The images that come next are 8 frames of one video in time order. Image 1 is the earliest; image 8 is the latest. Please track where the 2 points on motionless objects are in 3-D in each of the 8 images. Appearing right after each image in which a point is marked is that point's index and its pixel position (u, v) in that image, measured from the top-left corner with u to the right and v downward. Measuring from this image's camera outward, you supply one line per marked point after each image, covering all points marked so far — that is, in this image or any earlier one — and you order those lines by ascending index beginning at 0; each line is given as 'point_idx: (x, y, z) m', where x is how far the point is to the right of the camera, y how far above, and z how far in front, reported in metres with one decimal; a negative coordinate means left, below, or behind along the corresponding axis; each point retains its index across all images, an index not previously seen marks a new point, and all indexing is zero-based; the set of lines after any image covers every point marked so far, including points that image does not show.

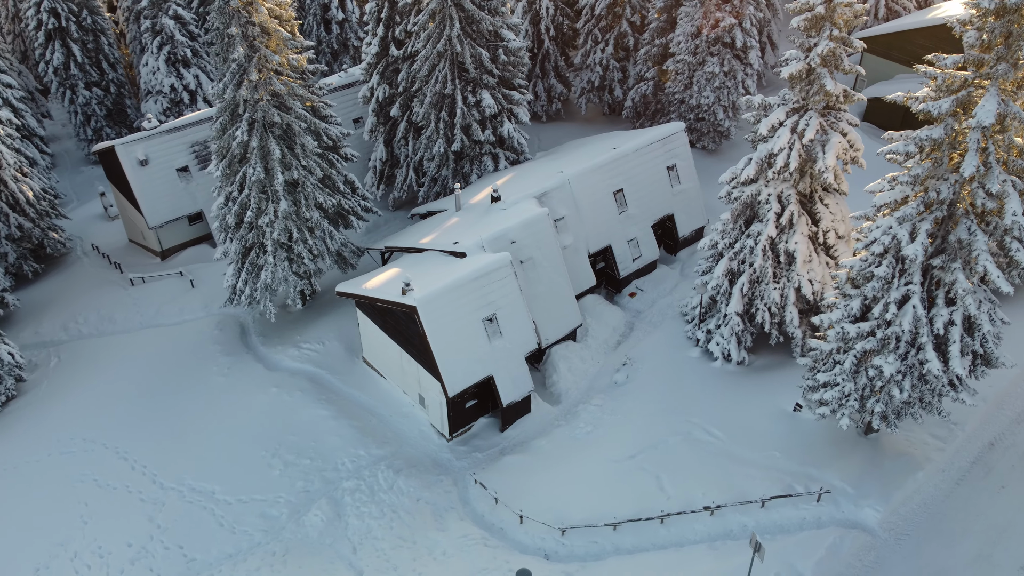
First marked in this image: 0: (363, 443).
0: (-3.6, -3.7, +19.1) m
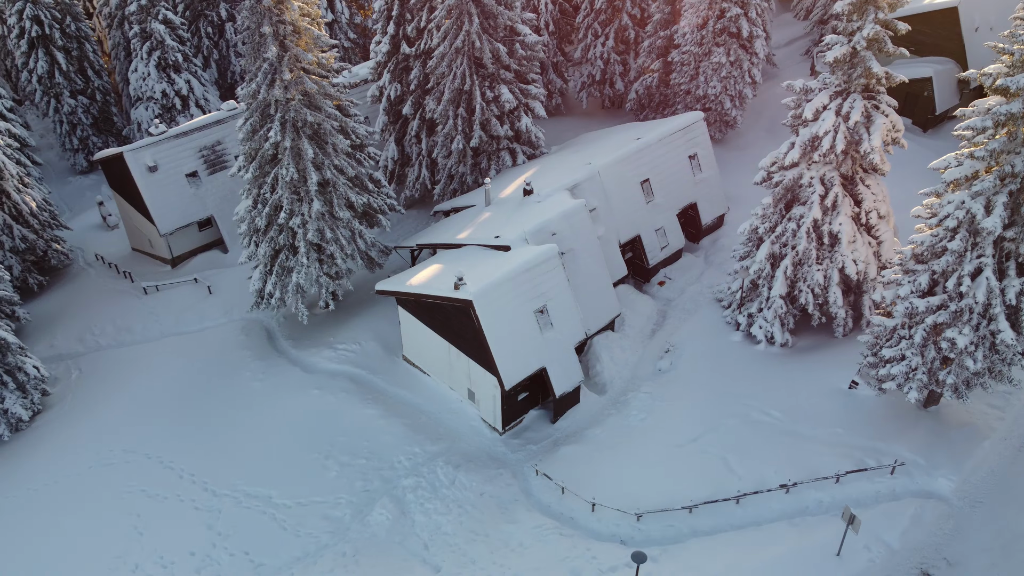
0: (-2.3, -3.7, +19.0) m
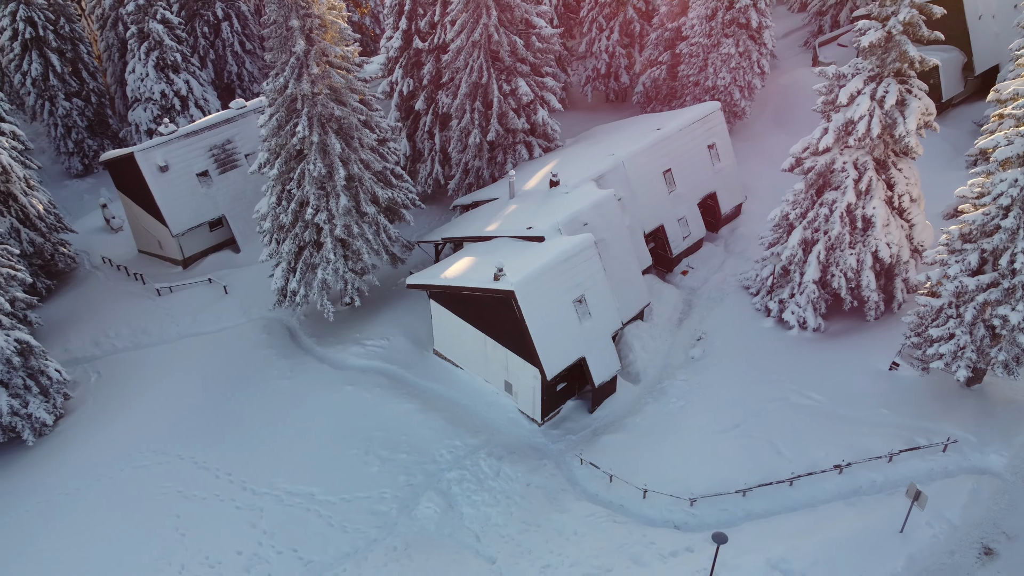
0: (-1.3, -3.5, +18.9) m
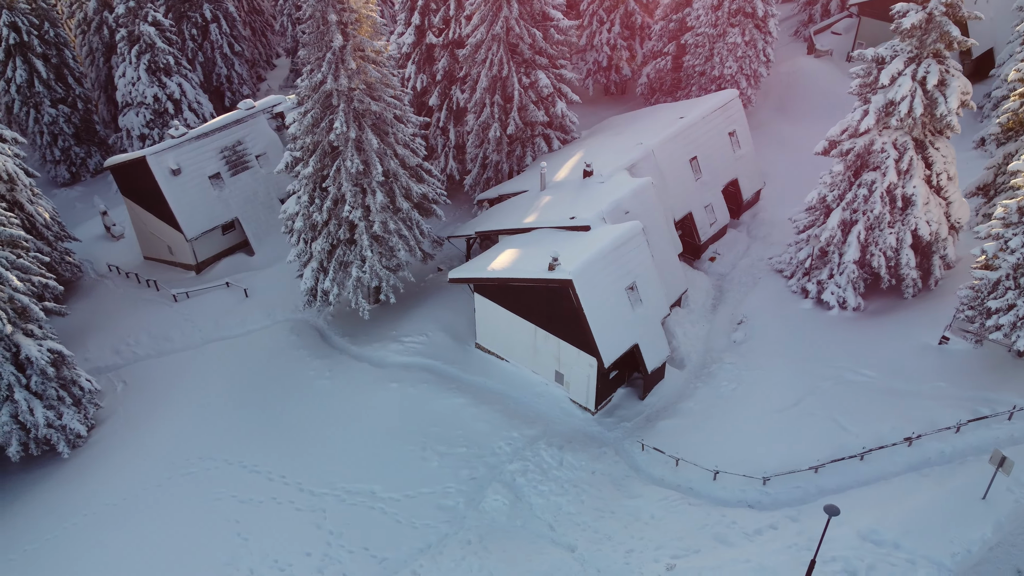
0: (0.0, -3.3, +18.9) m
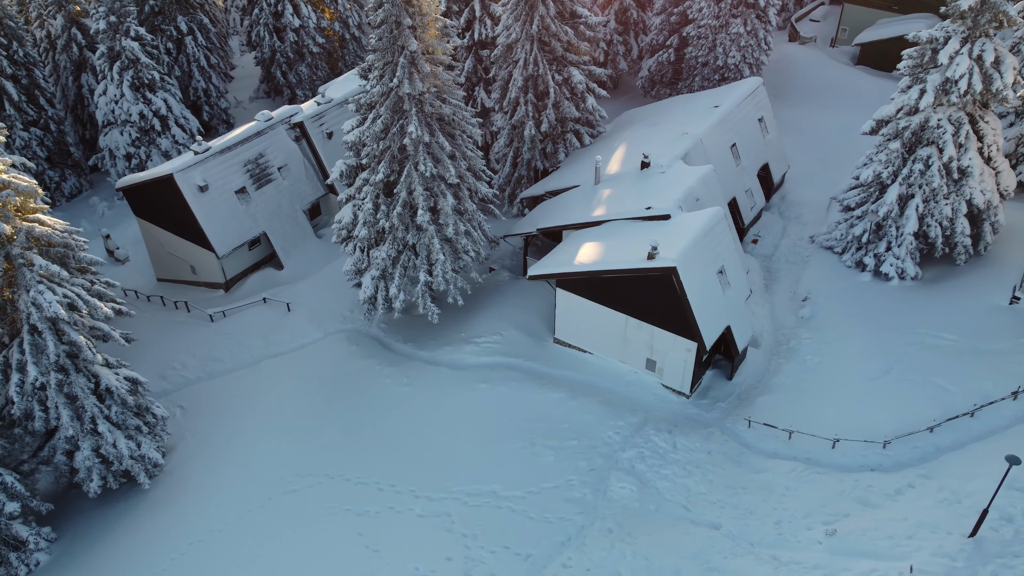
0: (+2.5, -3.1, +19.2) m
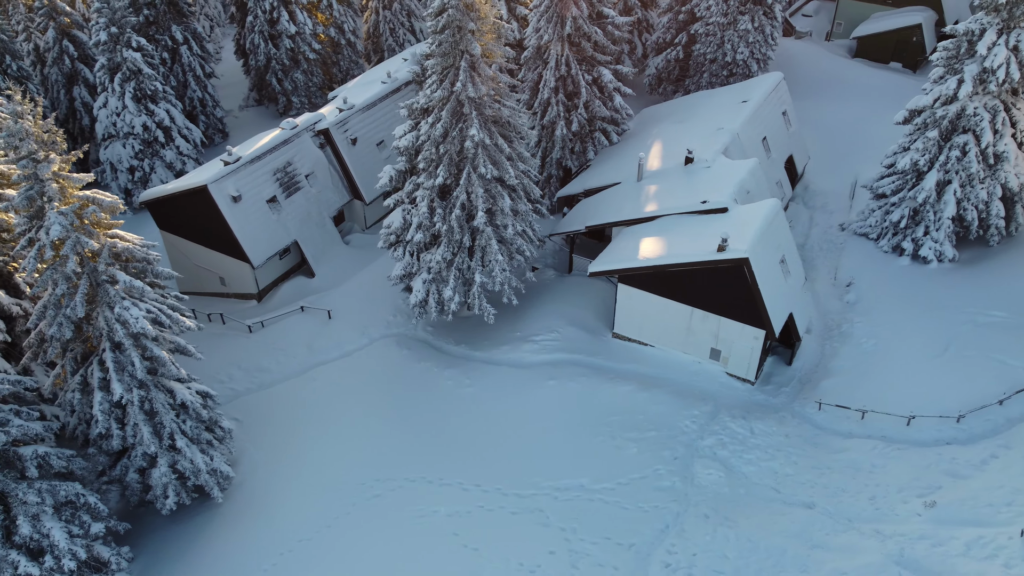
0: (+4.3, -2.9, +19.7) m
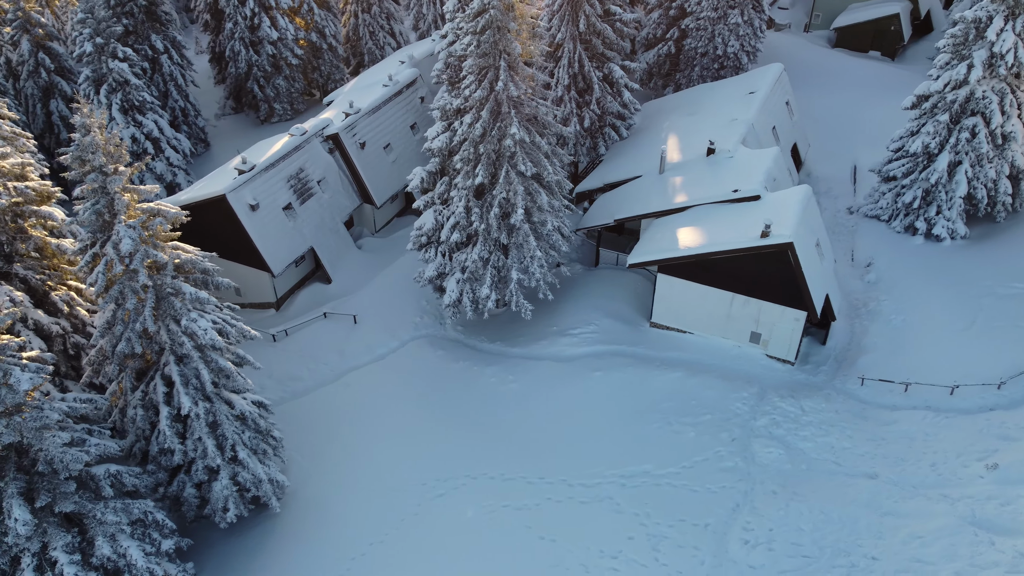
0: (+5.7, -2.6, +20.3) m
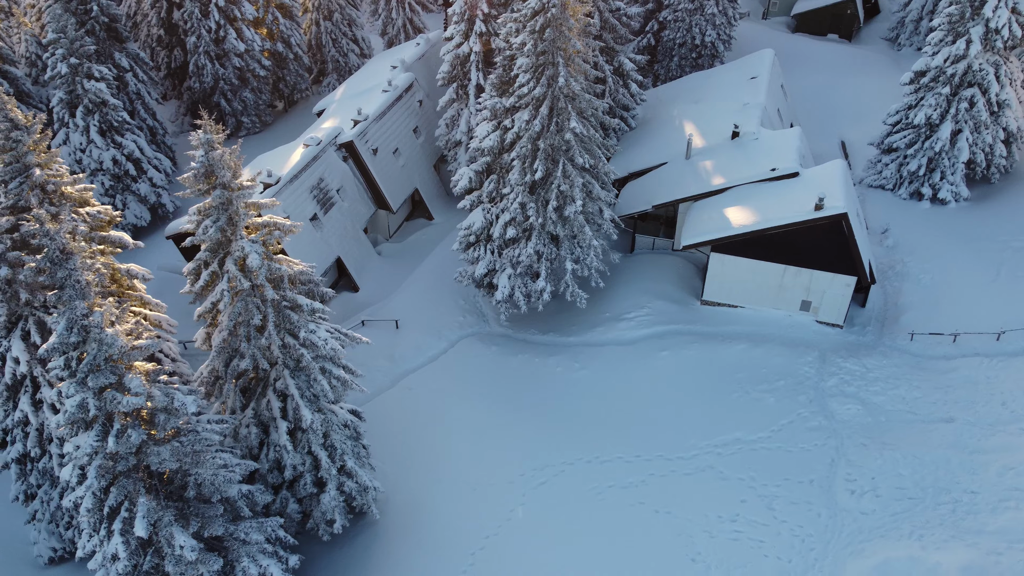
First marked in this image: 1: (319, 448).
0: (+7.7, -1.8, +21.6) m
1: (-4.2, -3.5, +17.6) m
